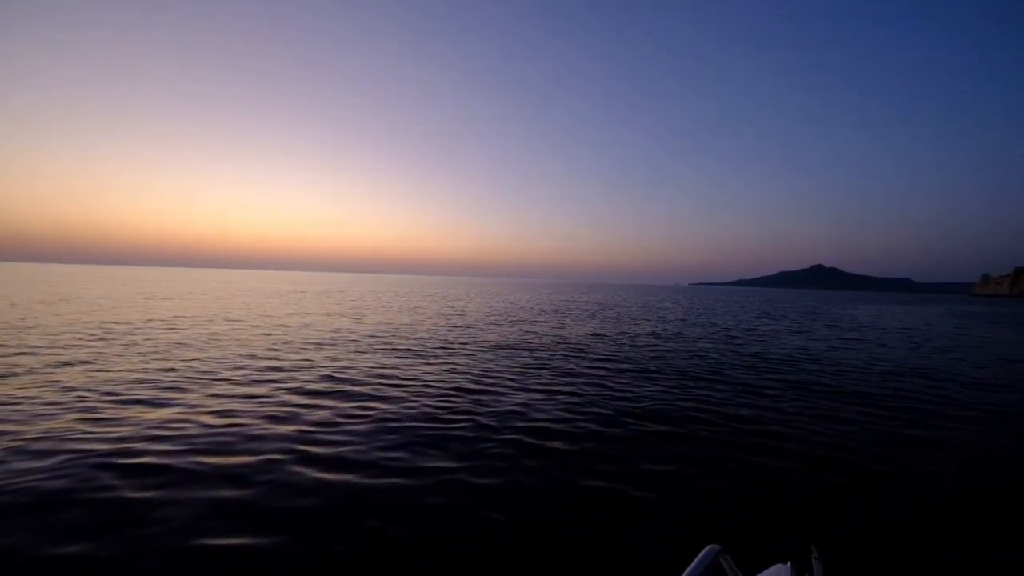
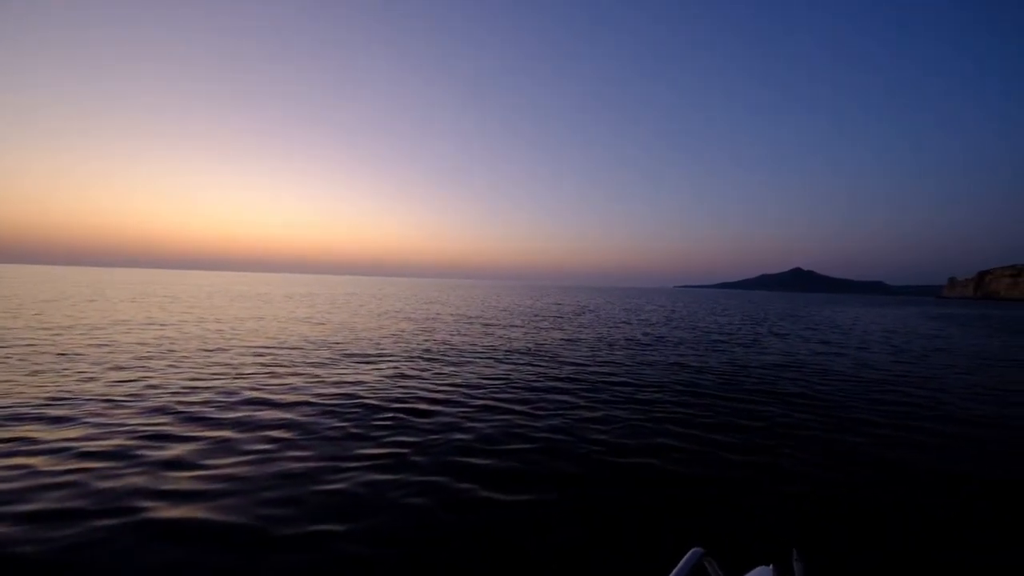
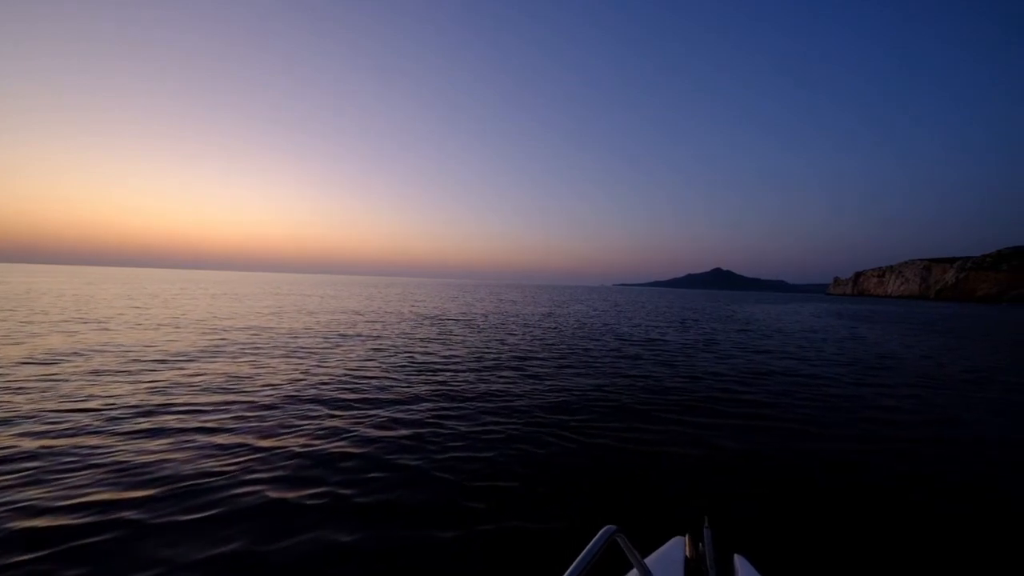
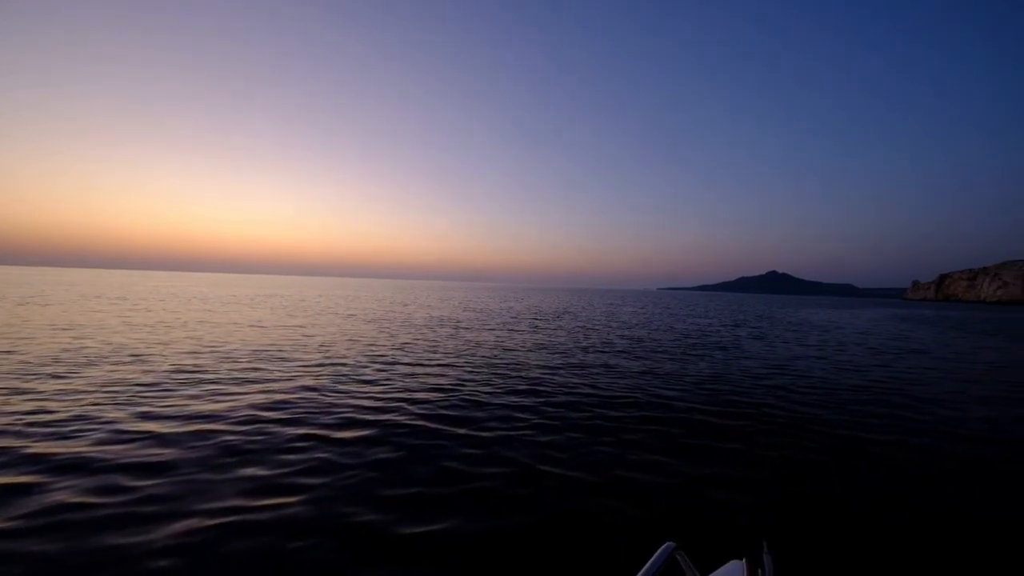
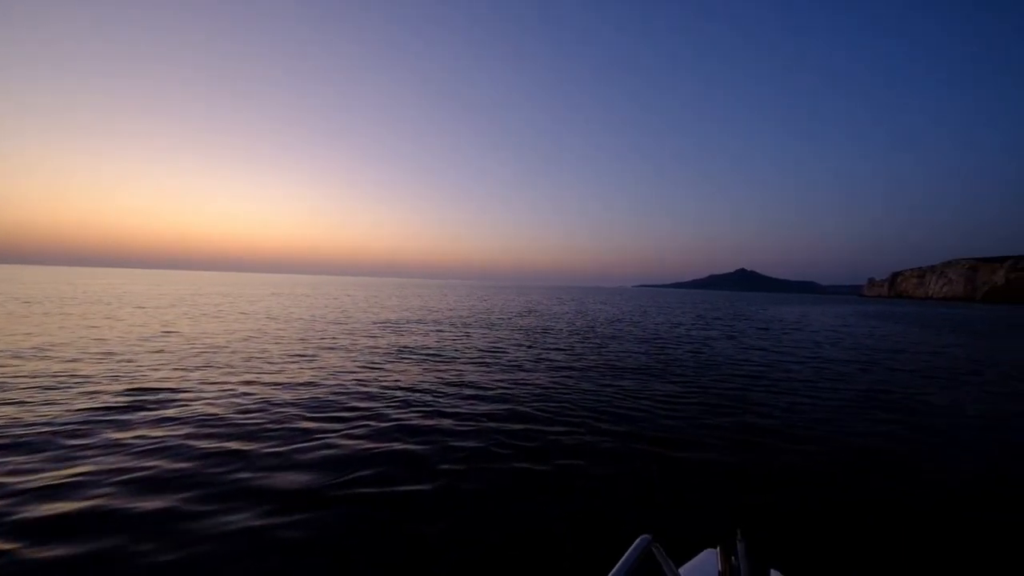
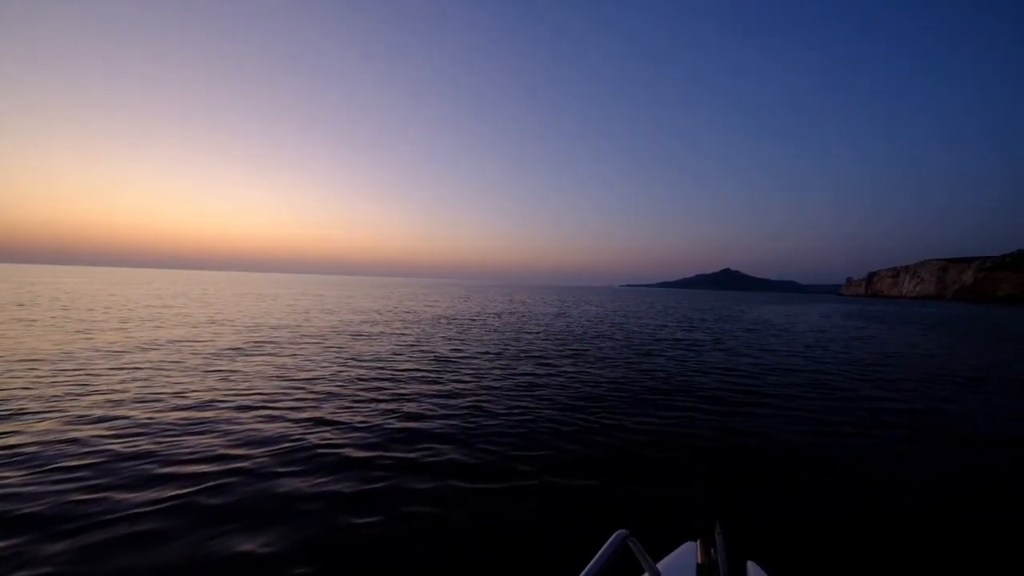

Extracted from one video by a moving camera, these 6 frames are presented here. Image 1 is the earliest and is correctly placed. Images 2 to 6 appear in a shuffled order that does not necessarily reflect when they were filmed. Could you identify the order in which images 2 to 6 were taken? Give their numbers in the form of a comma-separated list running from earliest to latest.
2, 4, 5, 6, 3
